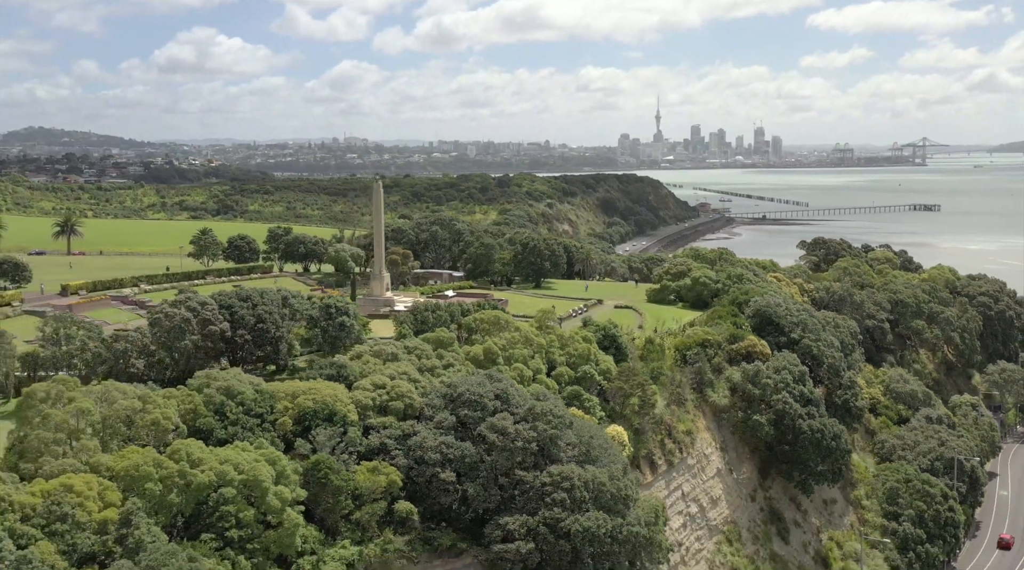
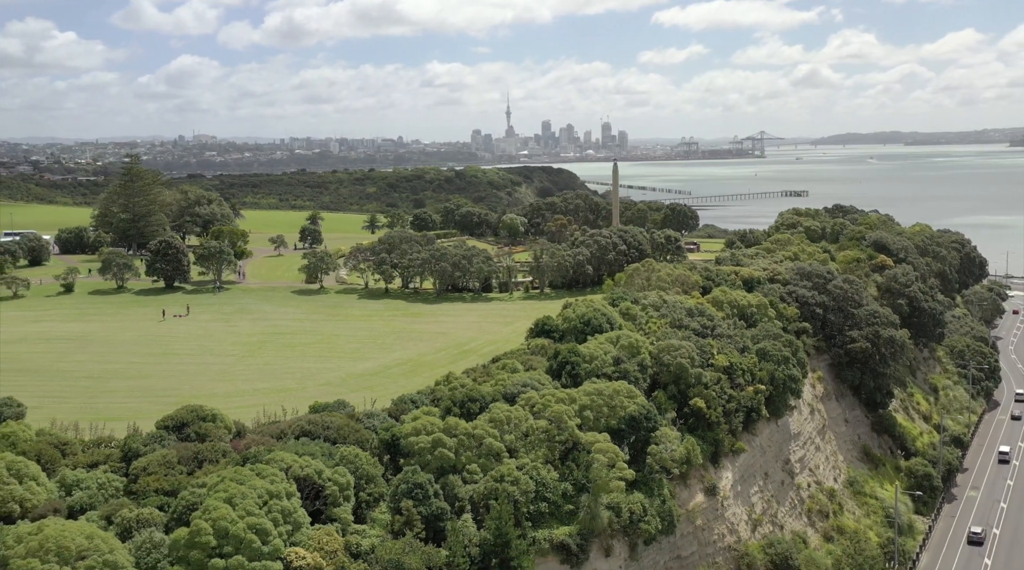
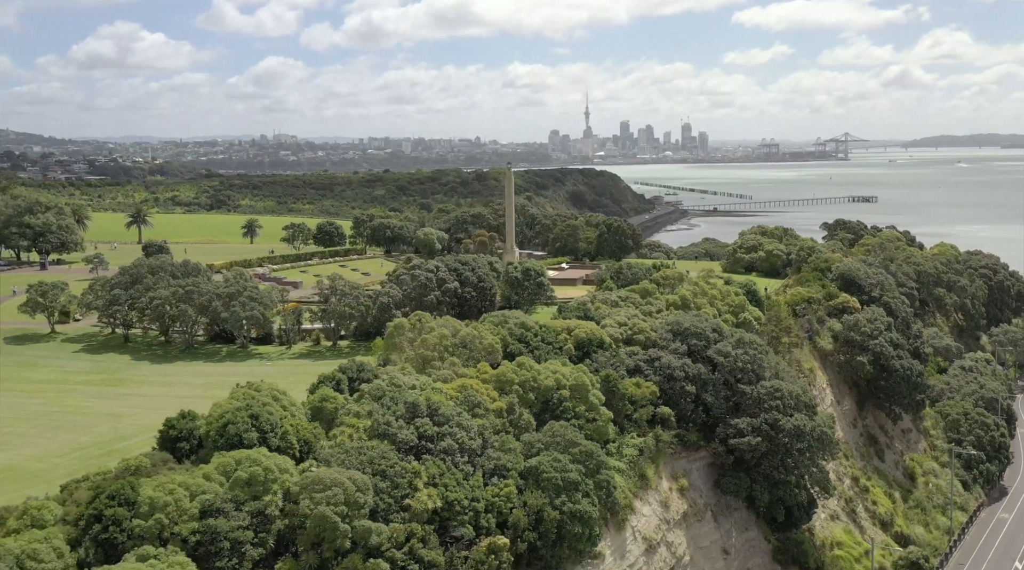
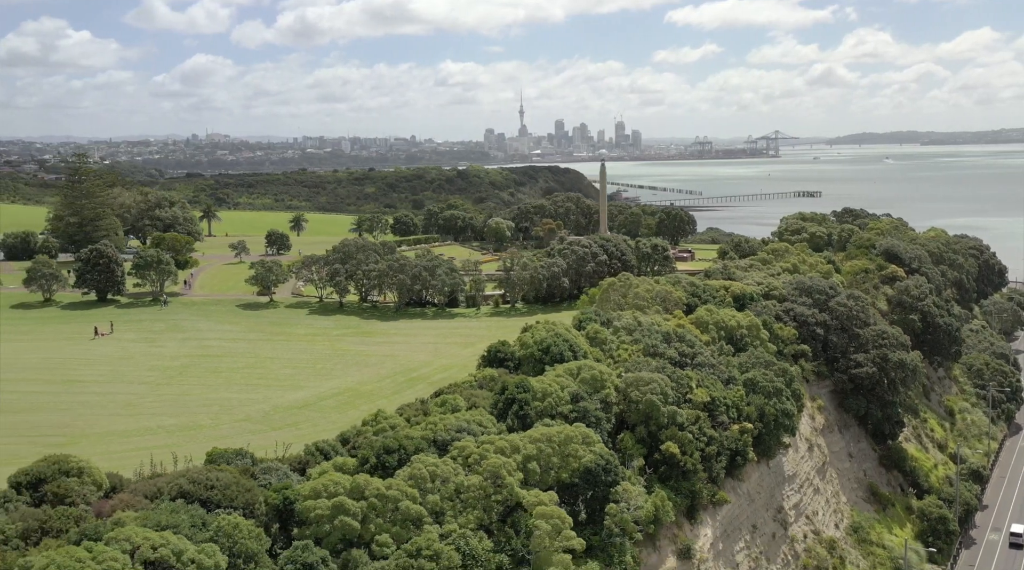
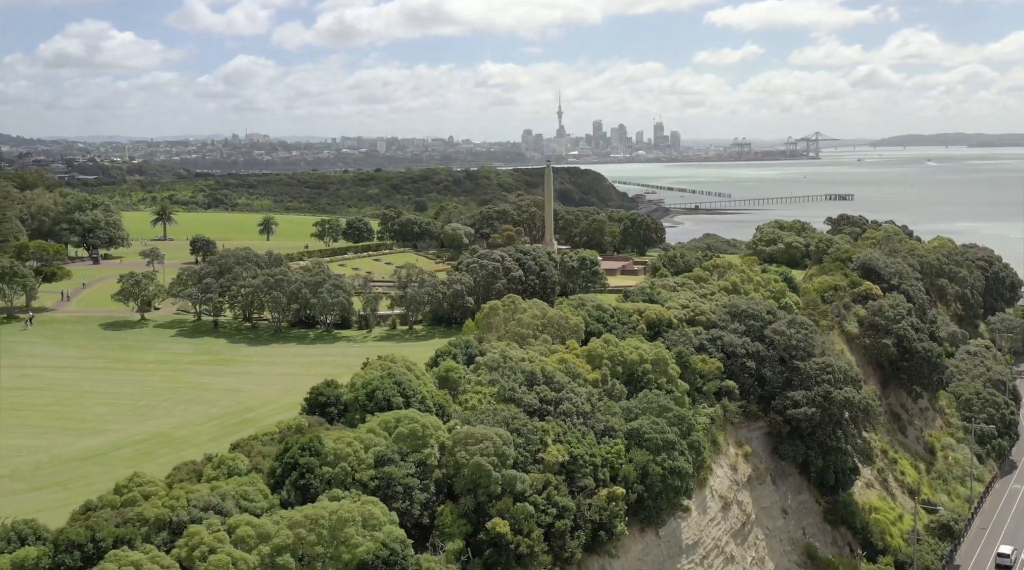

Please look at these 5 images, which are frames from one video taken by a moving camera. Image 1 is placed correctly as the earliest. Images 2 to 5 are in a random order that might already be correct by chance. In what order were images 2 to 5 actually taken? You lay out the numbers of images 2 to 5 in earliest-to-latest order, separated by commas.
3, 5, 4, 2
